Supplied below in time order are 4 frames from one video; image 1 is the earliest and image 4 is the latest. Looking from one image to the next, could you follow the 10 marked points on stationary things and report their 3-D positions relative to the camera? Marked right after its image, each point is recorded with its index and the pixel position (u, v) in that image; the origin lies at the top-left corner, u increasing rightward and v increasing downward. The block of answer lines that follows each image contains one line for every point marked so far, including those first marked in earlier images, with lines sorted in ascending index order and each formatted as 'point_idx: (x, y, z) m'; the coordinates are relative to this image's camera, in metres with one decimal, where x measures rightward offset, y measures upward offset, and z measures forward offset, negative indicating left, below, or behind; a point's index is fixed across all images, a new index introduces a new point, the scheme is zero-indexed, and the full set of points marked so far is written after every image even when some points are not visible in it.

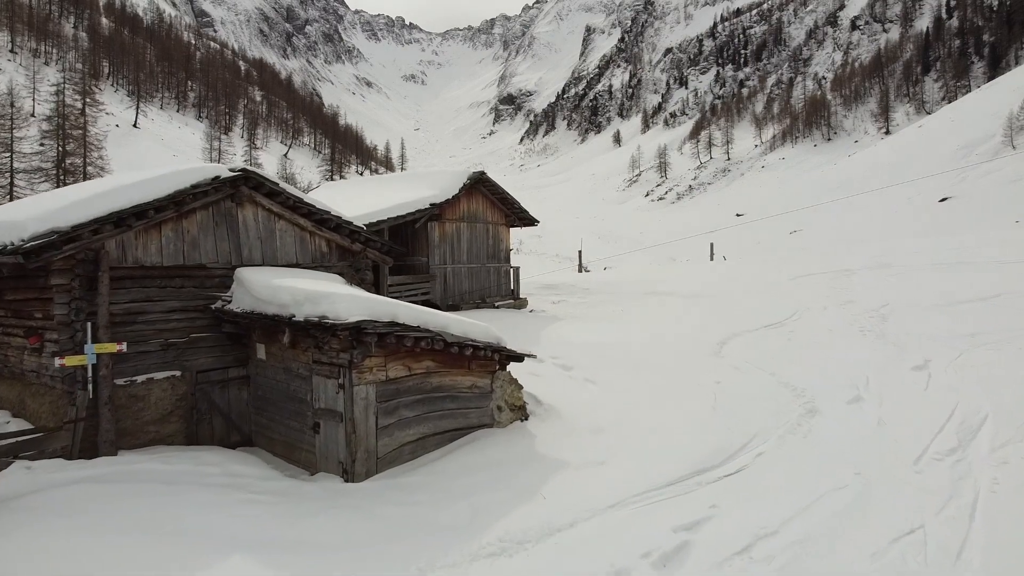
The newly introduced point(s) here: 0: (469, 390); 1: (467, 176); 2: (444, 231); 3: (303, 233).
0: (-0.4, -1.0, +10.2) m
1: (-0.9, +2.2, +19.9) m
2: (-1.3, +1.1, +19.6) m
3: (-2.5, +0.7, +12.1) m
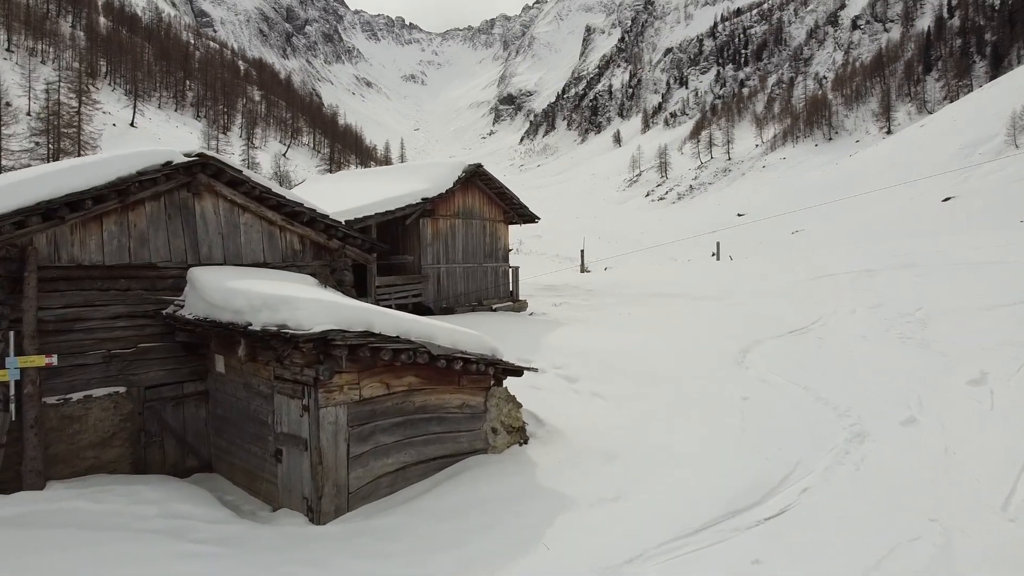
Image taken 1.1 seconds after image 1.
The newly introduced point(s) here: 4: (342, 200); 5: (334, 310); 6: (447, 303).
0: (-0.5, -1.1, +8.8) m
1: (-0.9, +2.2, +18.4) m
2: (-1.4, +1.1, +18.2) m
3: (-2.5, +0.6, +10.6) m
4: (-2.9, +1.5, +17.3) m
5: (-1.3, -0.2, +7.5) m
6: (-1.2, -0.3, +18.5) m
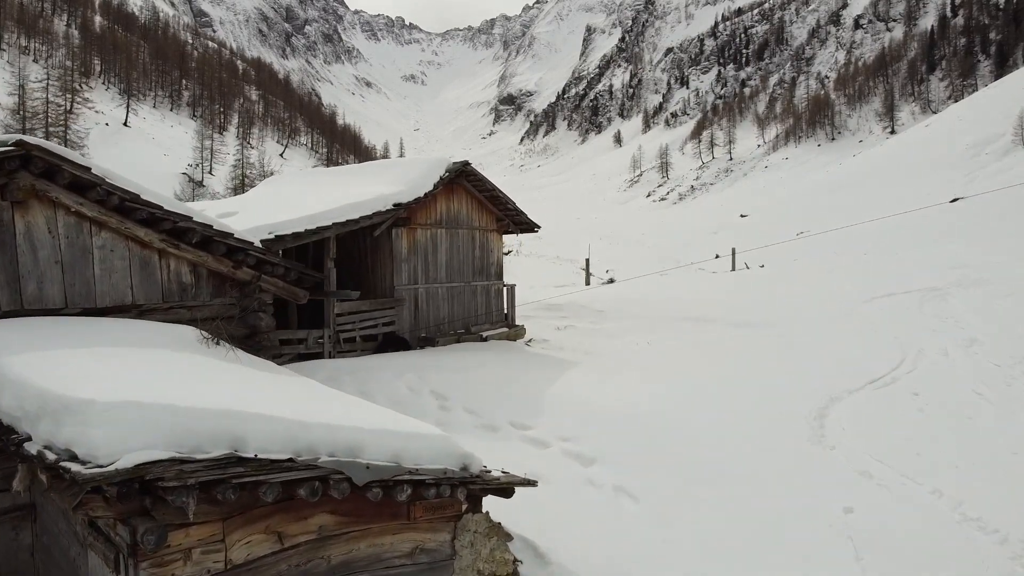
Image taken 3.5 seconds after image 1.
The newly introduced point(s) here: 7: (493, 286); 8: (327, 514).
0: (-0.5, -1.4, +5.4) m
1: (-1.0, +1.8, +15.0) m
2: (-1.5, +0.7, +14.8) m
3: (-2.6, +0.3, +7.3) m
4: (-3.0, +1.1, +13.9) m
5: (-1.4, -0.6, +4.2) m
6: (-1.3, -0.7, +15.1) m
7: (-0.3, 0.0, +17.1) m
8: (-0.9, -1.1, +5.0) m
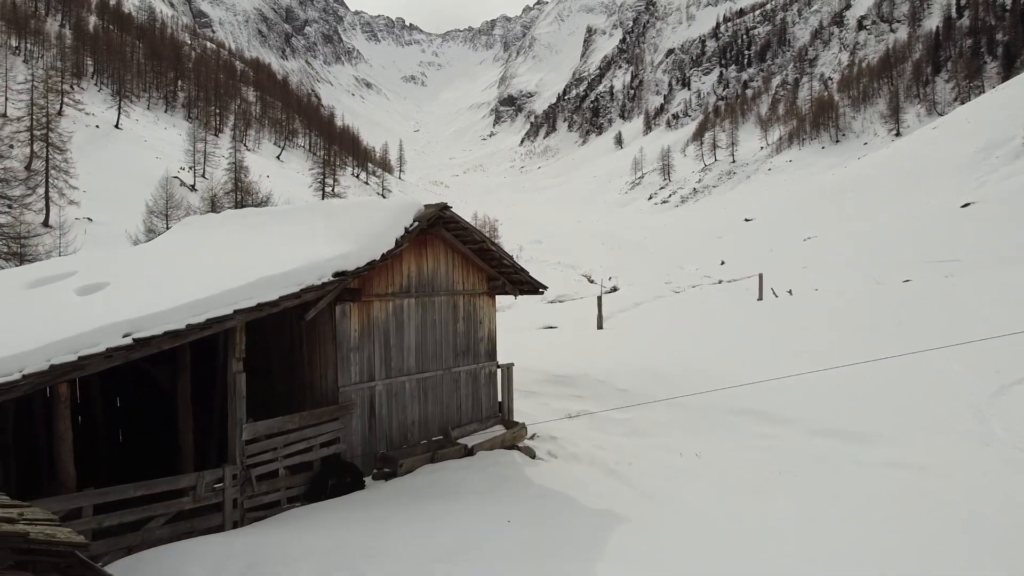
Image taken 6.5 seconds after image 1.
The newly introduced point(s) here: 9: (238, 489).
0: (-0.6, -2.5, +1.0) m
1: (-1.1, +0.8, +10.6) m
2: (-1.5, -0.3, +10.4) m
3: (-2.7, -0.8, +2.8) m
4: (-3.1, +0.1, +9.5) m
5: (-1.4, -1.6, -0.2) m
6: (-1.3, -1.7, +10.7) m
7: (-0.4, -1.0, +12.7) m
8: (-0.9, -2.1, +0.6) m
9: (-2.4, -1.8, +8.8) m
